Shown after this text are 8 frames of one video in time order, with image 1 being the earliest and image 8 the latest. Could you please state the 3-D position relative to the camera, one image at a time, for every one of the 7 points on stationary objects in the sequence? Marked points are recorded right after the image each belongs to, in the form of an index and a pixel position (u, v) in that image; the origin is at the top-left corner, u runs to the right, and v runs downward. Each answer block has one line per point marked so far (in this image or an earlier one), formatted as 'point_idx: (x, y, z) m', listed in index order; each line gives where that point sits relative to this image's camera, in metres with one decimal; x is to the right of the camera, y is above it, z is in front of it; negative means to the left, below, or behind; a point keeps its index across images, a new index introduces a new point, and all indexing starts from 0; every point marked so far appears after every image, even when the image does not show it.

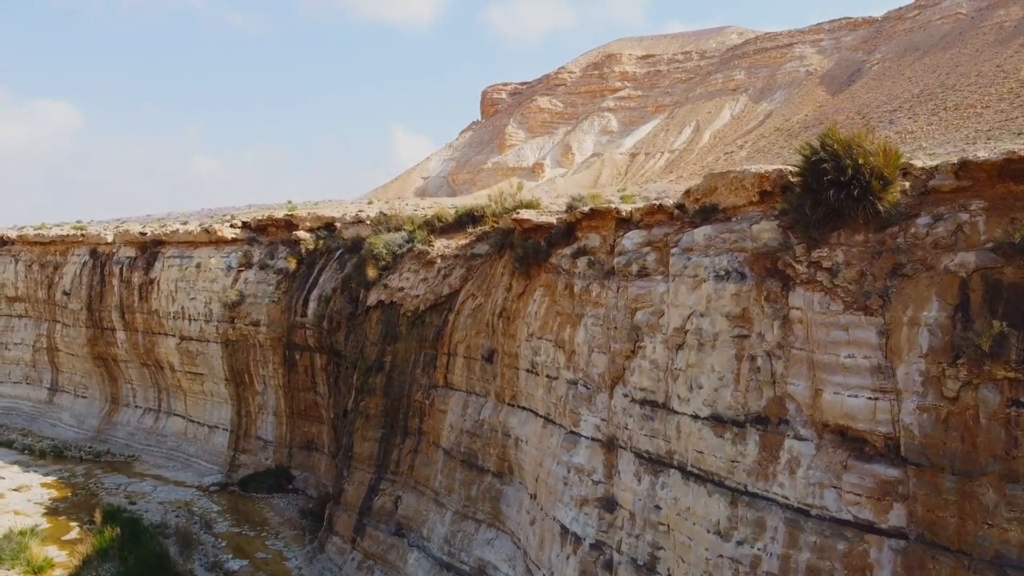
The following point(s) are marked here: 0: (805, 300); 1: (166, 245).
0: (+2.1, -0.1, +5.6) m
1: (-7.3, +0.9, +16.6) m
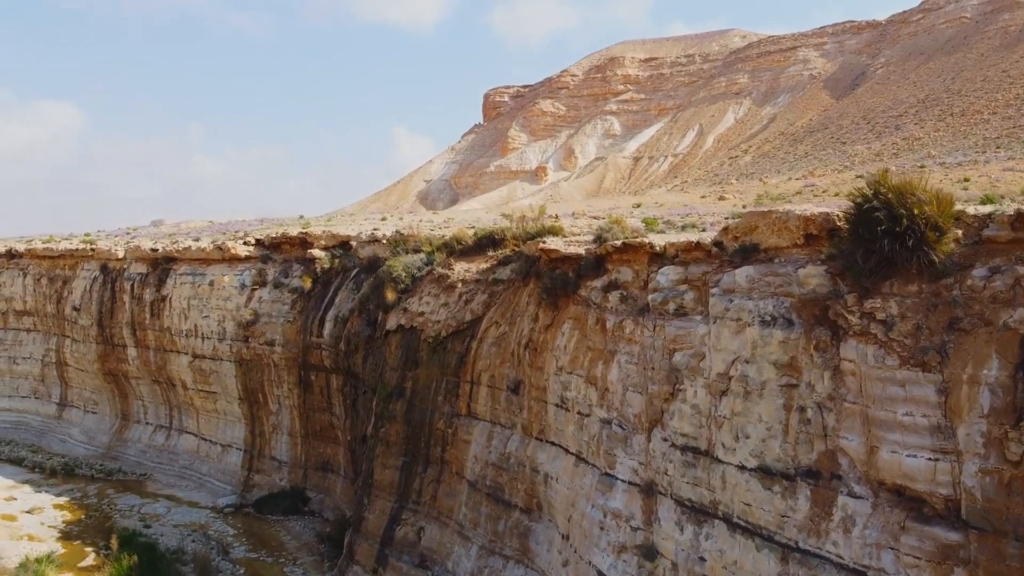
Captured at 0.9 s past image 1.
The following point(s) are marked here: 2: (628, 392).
0: (+2.4, -0.5, +5.5) m
1: (-7.0, +0.5, +16.4) m
2: (+1.1, -1.0, +7.2) m
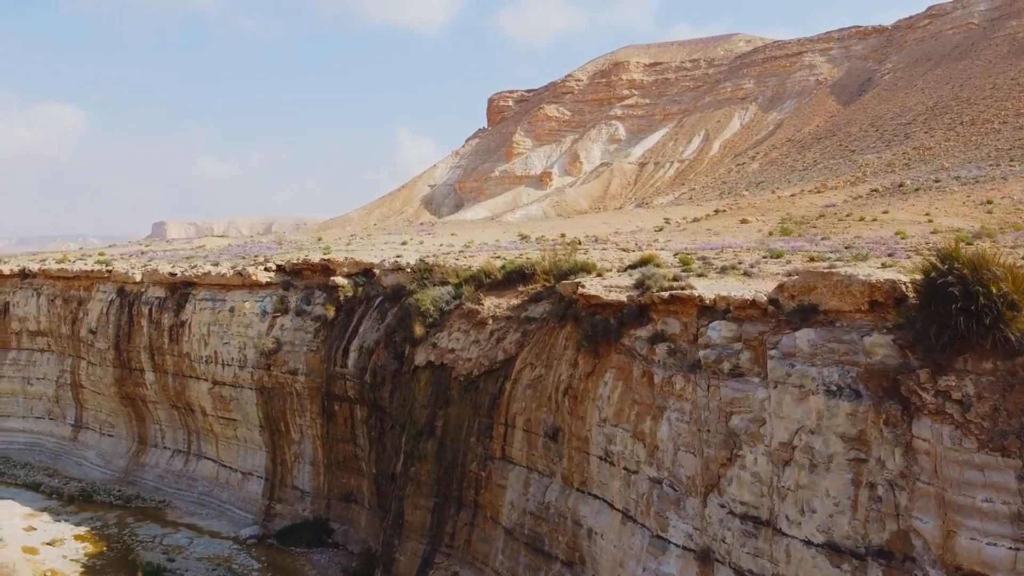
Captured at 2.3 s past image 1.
0: (+2.9, -1.0, +5.4) m
1: (-6.5, 0.0, +16.3) m
2: (+1.5, -1.5, +7.1) m
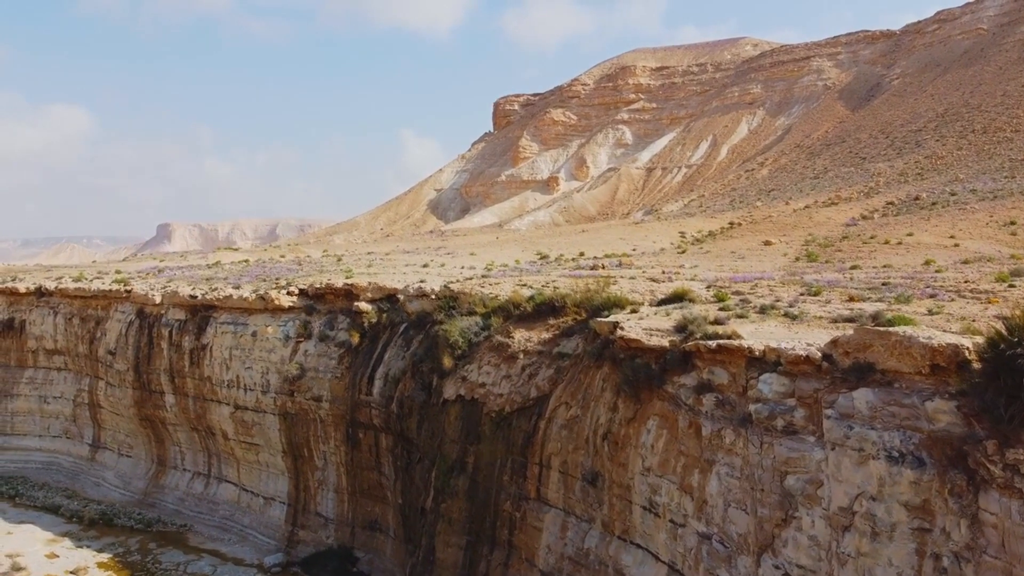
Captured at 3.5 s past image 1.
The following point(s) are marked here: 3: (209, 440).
0: (+3.3, -1.5, +5.3) m
1: (-6.1, -0.4, +16.2) m
2: (+2.0, -2.0, +7.0) m
3: (-6.3, -3.1, +16.3) m
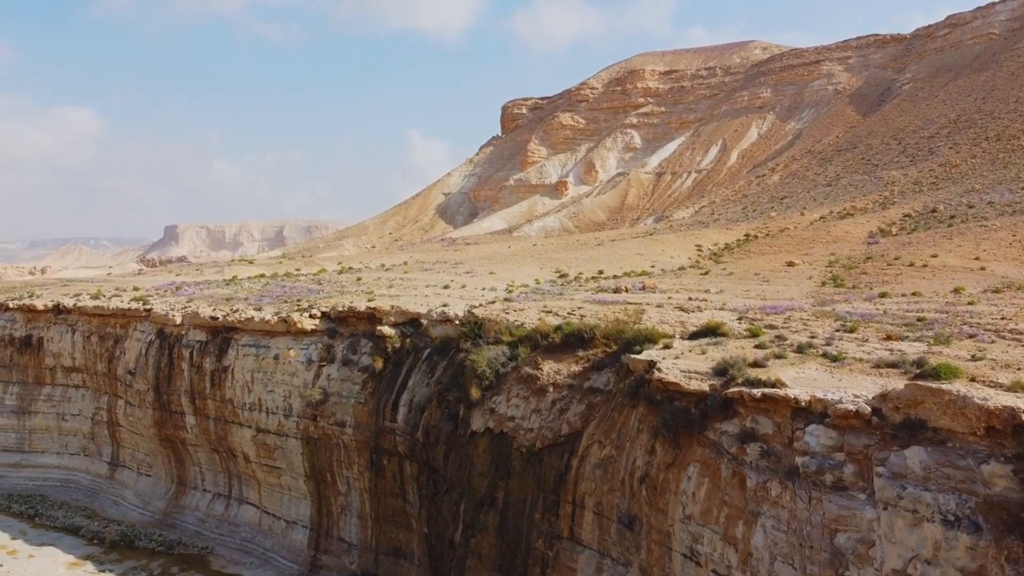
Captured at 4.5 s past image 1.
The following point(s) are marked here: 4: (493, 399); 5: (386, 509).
0: (+3.7, -1.9, +5.2) m
1: (-5.7, -0.9, +16.2) m
2: (+2.3, -2.4, +6.9) m
3: (-5.8, -3.6, +16.2) m
4: (-0.3, -1.6, +11.4) m
5: (-2.2, -3.8, +13.6) m
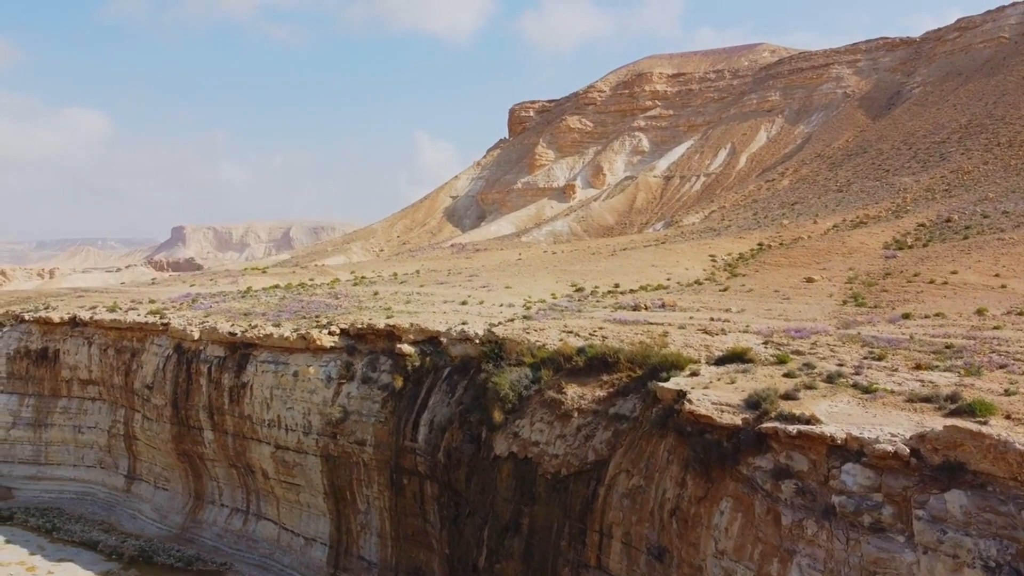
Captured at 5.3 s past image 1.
0: (+4.0, -2.3, +5.2) m
1: (-5.3, -1.2, +16.2) m
2: (+2.7, -2.8, +6.9) m
3: (-5.5, -3.9, +16.2) m
4: (+0.1, -2.0, +11.4) m
5: (-1.8, -4.2, +13.6) m
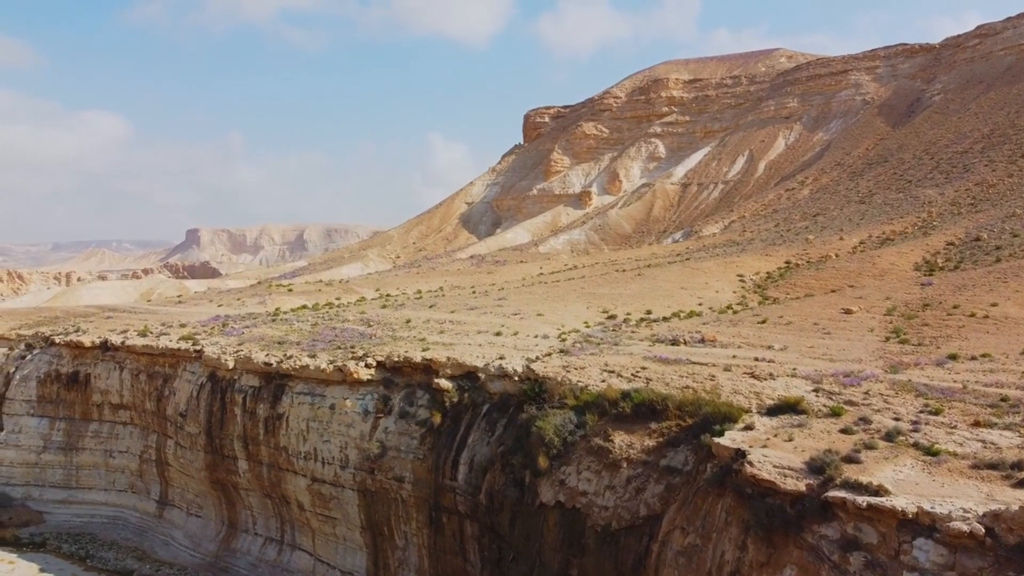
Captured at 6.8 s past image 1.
0: (+4.6, -2.9, +5.0) m
1: (-4.6, -1.9, +16.2) m
2: (+3.3, -3.4, +6.8) m
3: (-4.7, -4.6, +16.2) m
4: (+0.7, -2.6, +11.4) m
5: (-1.1, -4.8, +13.6) m
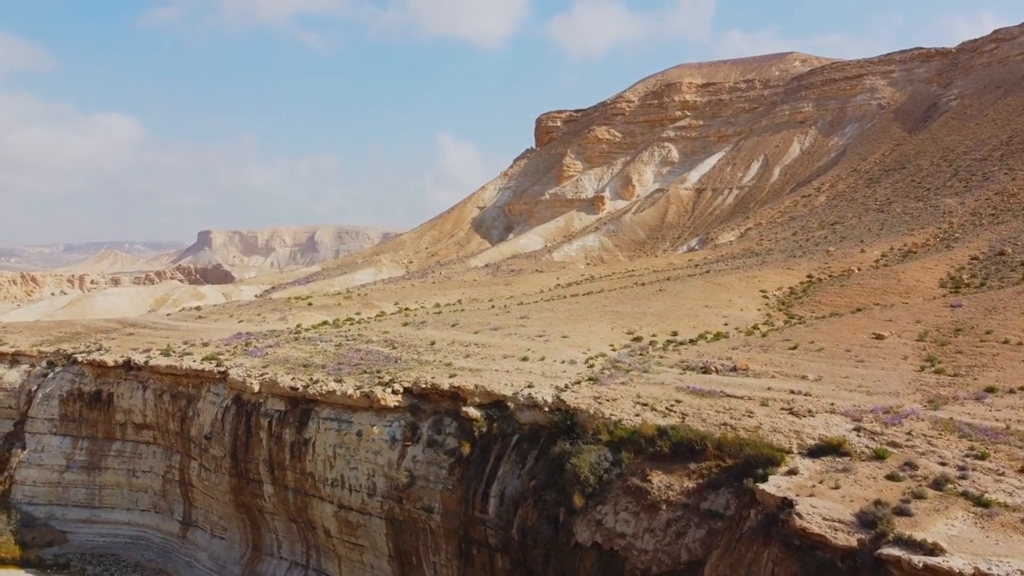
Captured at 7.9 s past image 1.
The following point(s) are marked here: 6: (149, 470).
0: (+5.0, -3.5, +4.9) m
1: (-4.0, -2.4, +16.1) m
2: (+3.7, -4.0, +6.6) m
3: (-4.2, -5.1, +16.2) m
4: (+1.2, -3.1, +11.2) m
5: (-0.6, -5.3, +13.5) m
6: (-9.1, -4.6, +19.6) m
